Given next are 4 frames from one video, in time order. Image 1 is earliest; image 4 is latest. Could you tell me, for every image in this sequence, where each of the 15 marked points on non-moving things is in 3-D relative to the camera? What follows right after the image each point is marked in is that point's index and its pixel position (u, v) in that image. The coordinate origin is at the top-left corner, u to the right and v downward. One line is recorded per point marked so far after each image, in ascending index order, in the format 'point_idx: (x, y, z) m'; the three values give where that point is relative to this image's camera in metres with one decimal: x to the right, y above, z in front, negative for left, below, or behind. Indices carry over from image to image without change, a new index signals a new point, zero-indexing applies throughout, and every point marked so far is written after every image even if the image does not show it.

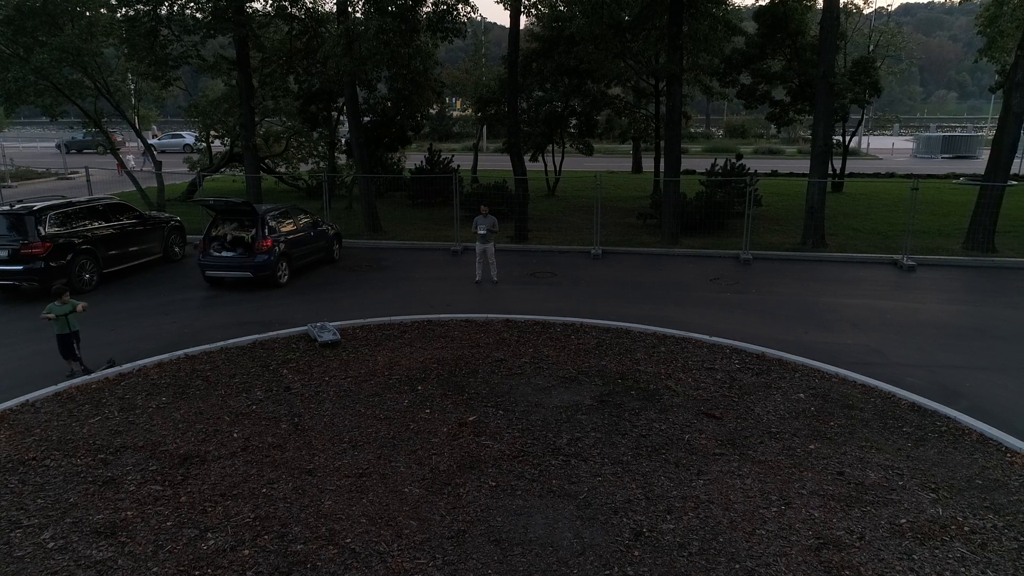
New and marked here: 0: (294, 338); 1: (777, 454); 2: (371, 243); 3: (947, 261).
0: (-3.2, -0.7, +10.5) m
1: (+2.5, -1.6, +6.9) m
2: (-3.7, +1.2, +18.7) m
3: (+9.5, +0.6, +15.8) m
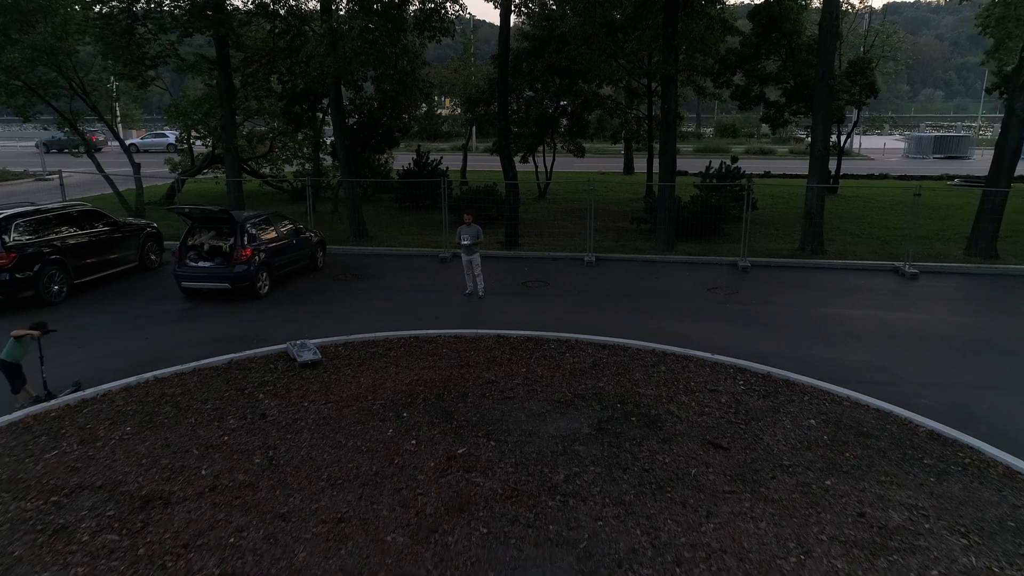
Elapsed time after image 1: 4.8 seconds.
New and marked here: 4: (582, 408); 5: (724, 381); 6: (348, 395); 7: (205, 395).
0: (-3.3, -1.0, +9.9) m
1: (+2.5, -1.8, +6.4) m
2: (-4.0, +1.0, +18.1) m
3: (+9.3, +0.4, +15.3) m
4: (+0.8, -1.4, +8.1) m
5: (+2.6, -1.2, +8.9) m
6: (-2.0, -1.3, +8.6) m
7: (-3.7, -1.3, +8.6) m
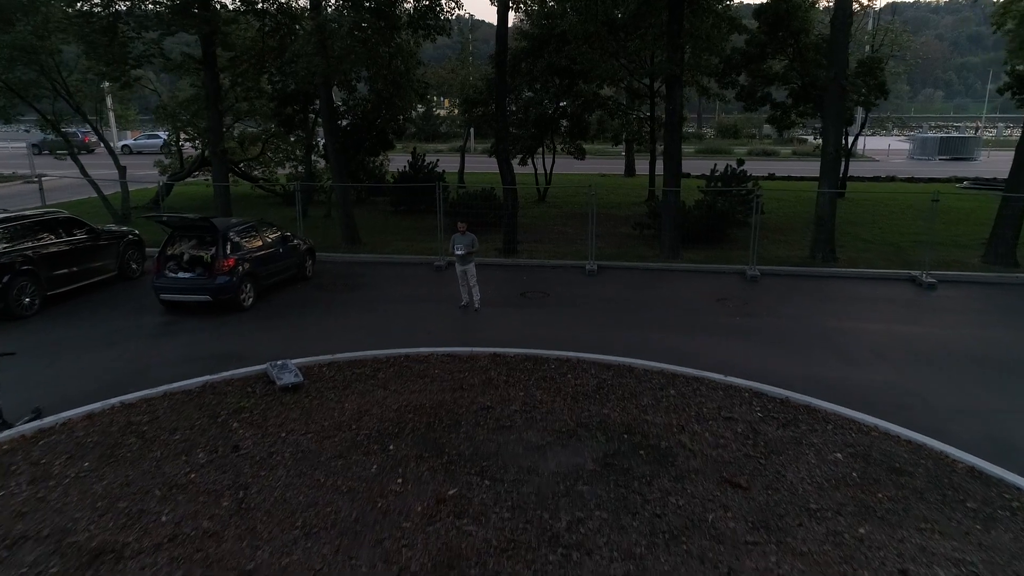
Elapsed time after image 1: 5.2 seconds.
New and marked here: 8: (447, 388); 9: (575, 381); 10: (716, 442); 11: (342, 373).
0: (-3.4, -1.2, +9.2) m
1: (+2.4, -2.0, +5.7) m
2: (-4.0, +0.8, +17.4) m
3: (+9.3, +0.2, +14.6) m
4: (+0.8, -1.6, +7.4) m
5: (+2.6, -1.4, +8.2) m
6: (-2.0, -1.5, +7.9) m
7: (-3.7, -1.5, +7.9) m
8: (-0.8, -1.2, +8.9) m
9: (+0.8, -1.2, +9.1) m
10: (+2.1, -1.6, +7.4) m
11: (-2.2, -1.1, +9.4) m
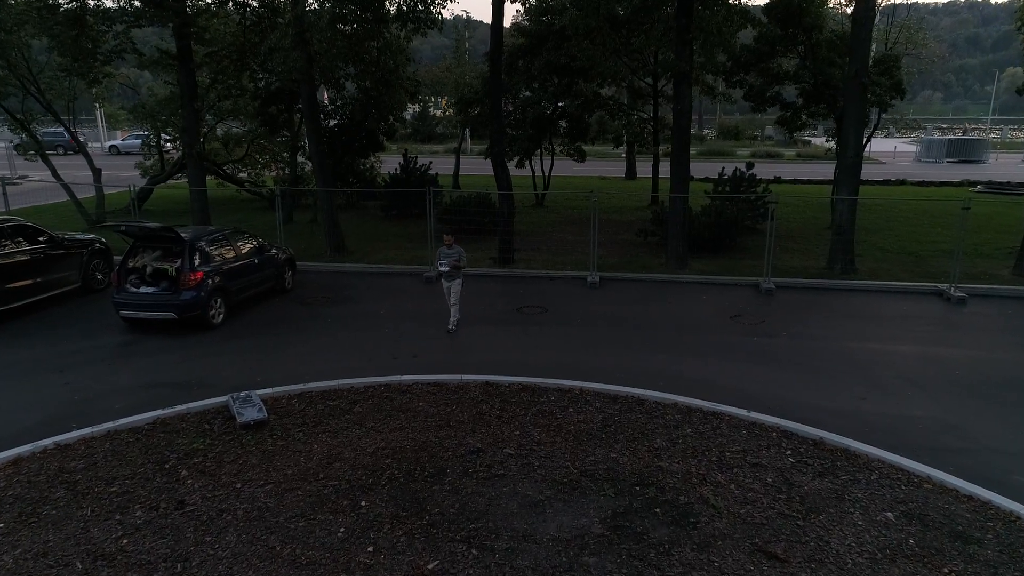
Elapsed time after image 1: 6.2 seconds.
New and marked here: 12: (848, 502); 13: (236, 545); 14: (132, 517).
0: (-3.4, -1.4, +8.1) m
1: (+2.4, -2.3, +4.6) m
2: (-4.1, +0.5, +16.3) m
3: (+9.2, 0.0, +13.6) m
4: (+0.7, -1.8, +6.3) m
5: (+2.5, -1.6, +7.1) m
6: (-2.1, -1.7, +6.8) m
7: (-3.8, -1.7, +6.8) m
8: (-0.9, -1.5, +7.8) m
9: (+0.7, -1.4, +8.0) m
10: (+2.0, -1.8, +6.3) m
11: (-2.3, -1.4, +8.3) m
12: (+2.9, -1.9, +6.2) m
13: (-2.2, -2.0, +5.6) m
14: (-3.2, -1.9, +6.1) m
